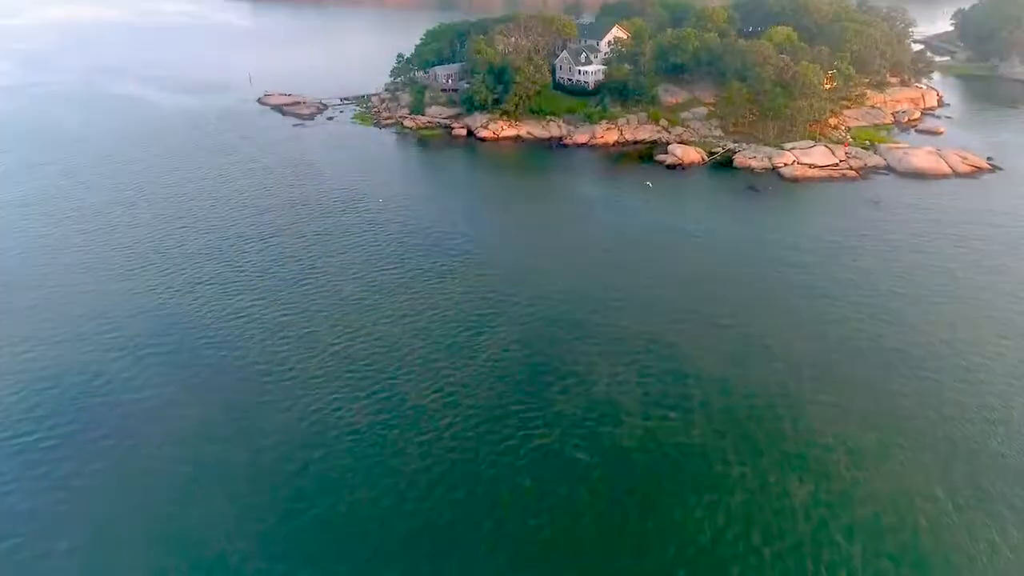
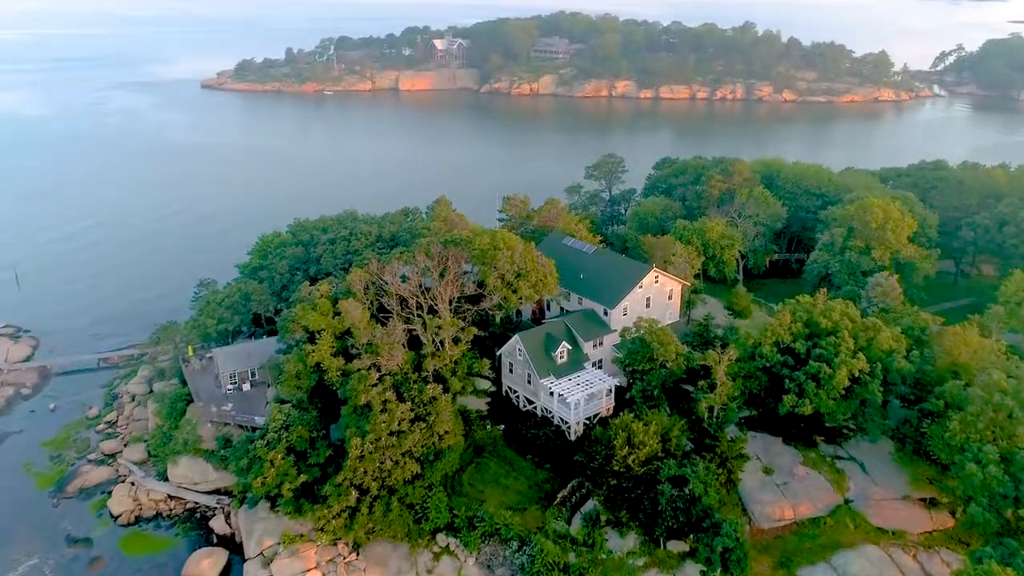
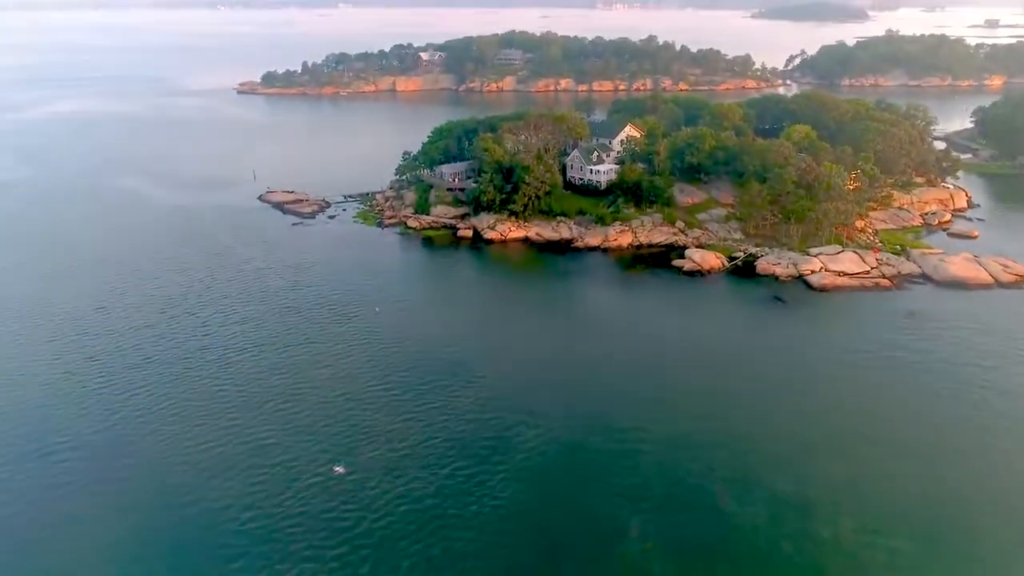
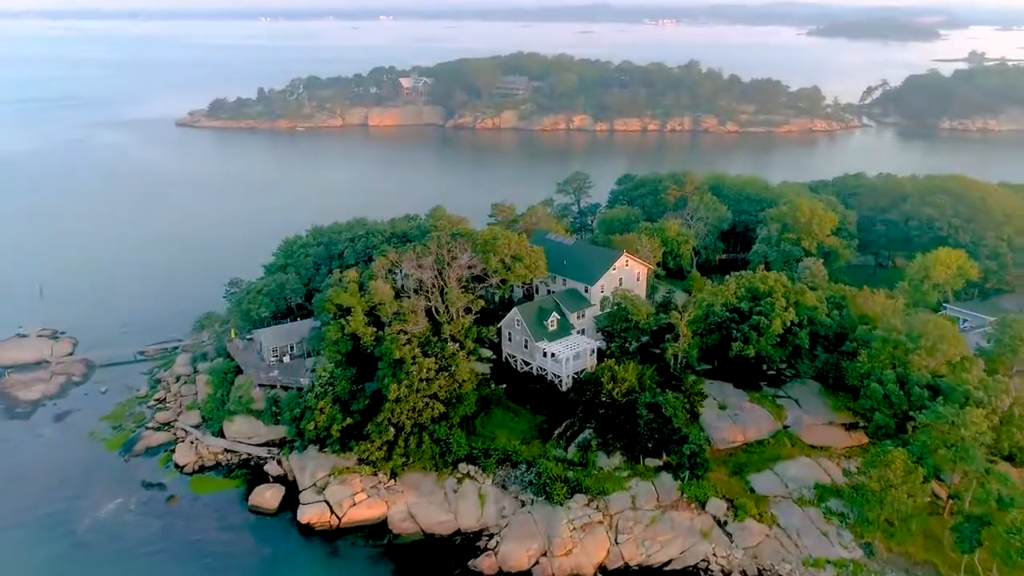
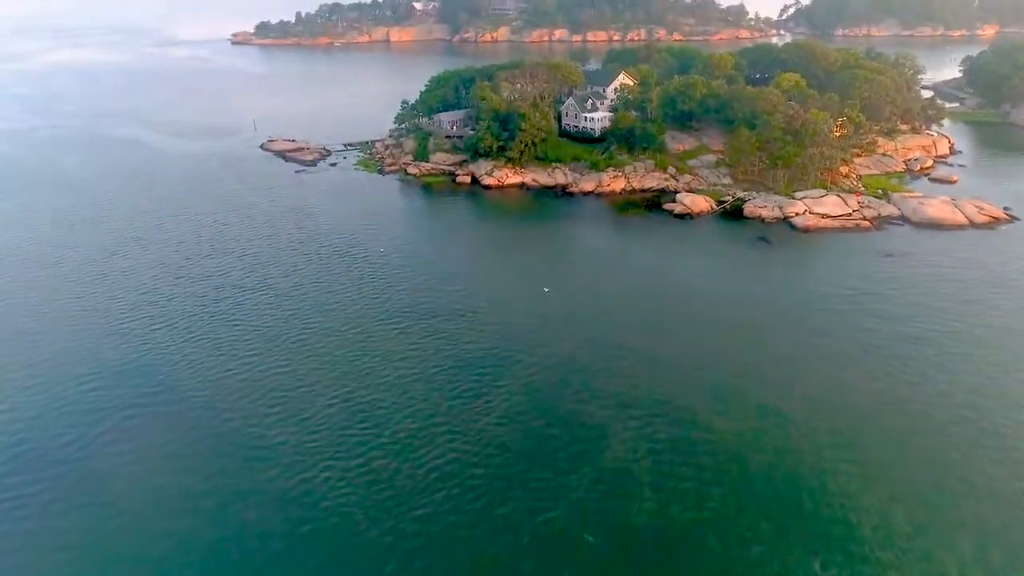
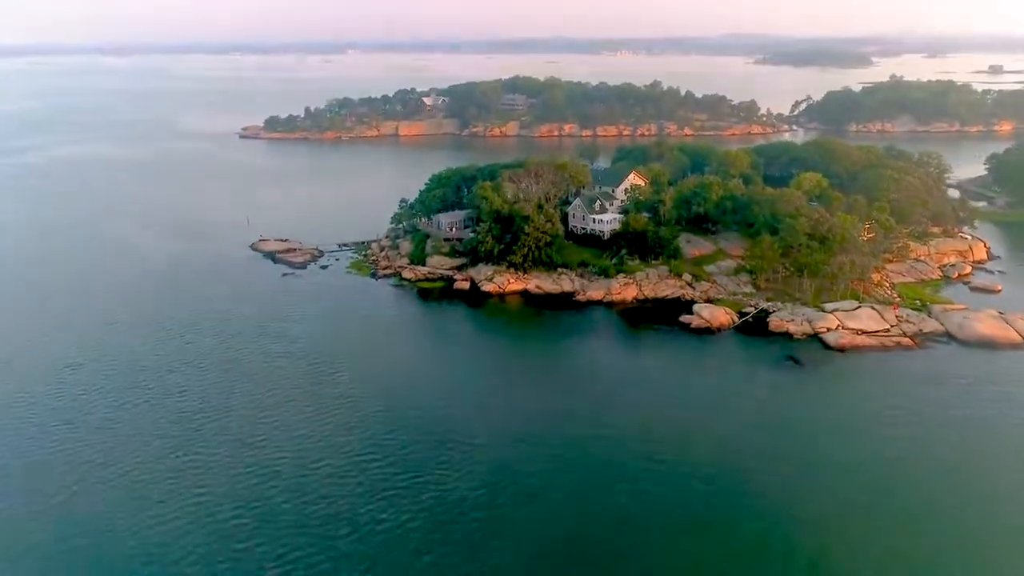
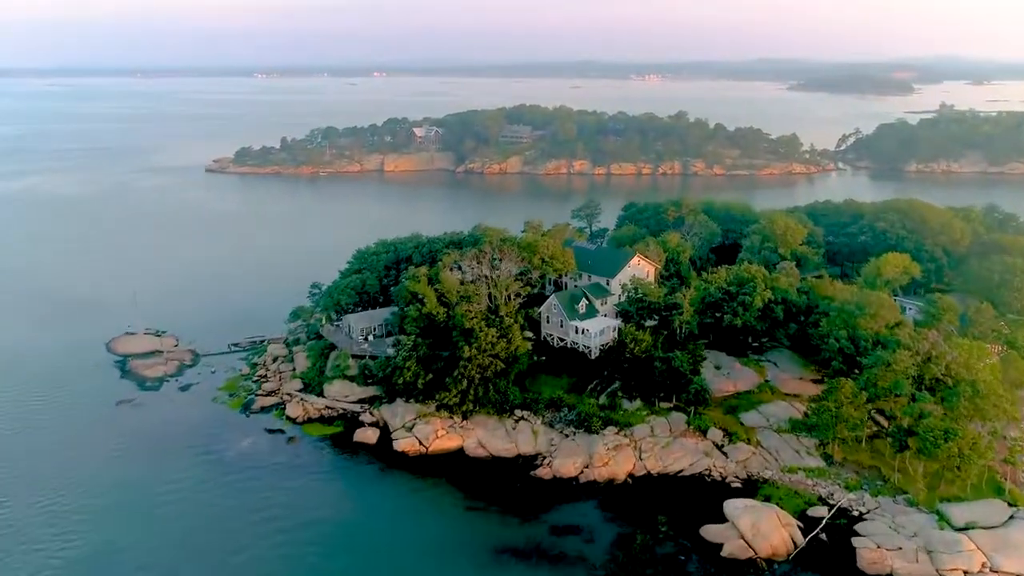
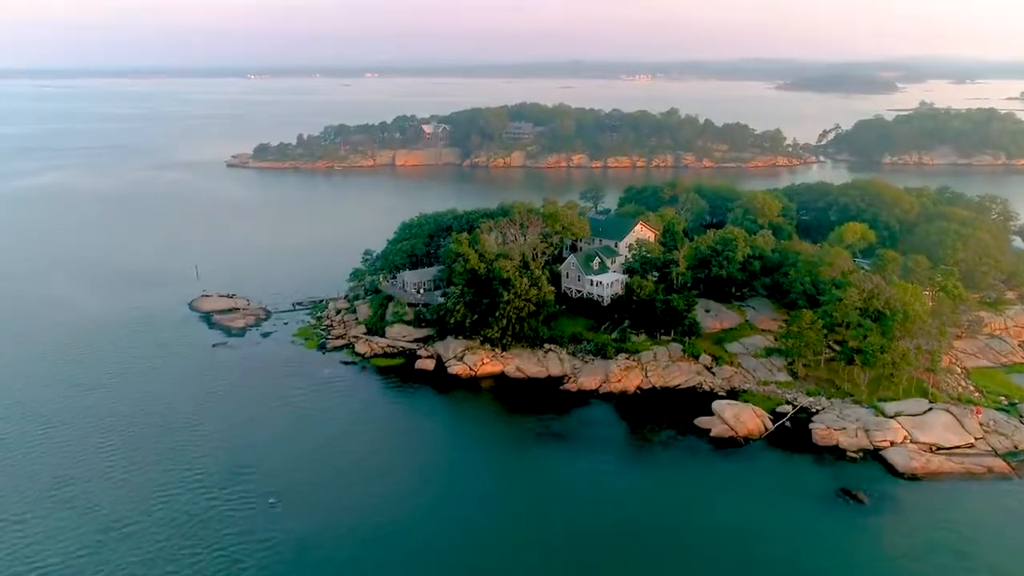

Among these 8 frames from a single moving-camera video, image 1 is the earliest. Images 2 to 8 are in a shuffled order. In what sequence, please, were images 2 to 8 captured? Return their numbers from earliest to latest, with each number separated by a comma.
5, 3, 6, 8, 7, 4, 2
